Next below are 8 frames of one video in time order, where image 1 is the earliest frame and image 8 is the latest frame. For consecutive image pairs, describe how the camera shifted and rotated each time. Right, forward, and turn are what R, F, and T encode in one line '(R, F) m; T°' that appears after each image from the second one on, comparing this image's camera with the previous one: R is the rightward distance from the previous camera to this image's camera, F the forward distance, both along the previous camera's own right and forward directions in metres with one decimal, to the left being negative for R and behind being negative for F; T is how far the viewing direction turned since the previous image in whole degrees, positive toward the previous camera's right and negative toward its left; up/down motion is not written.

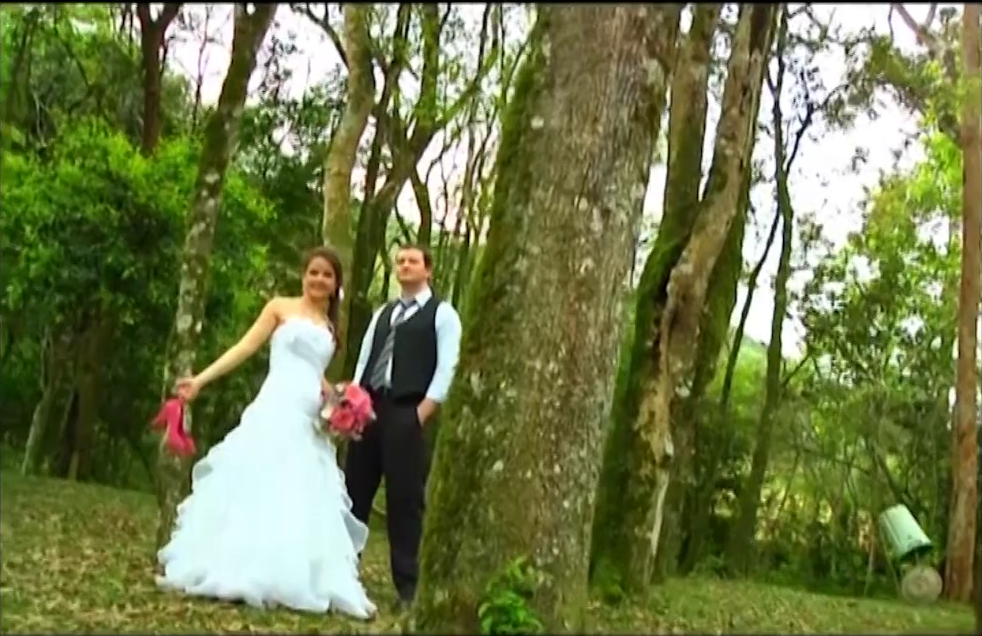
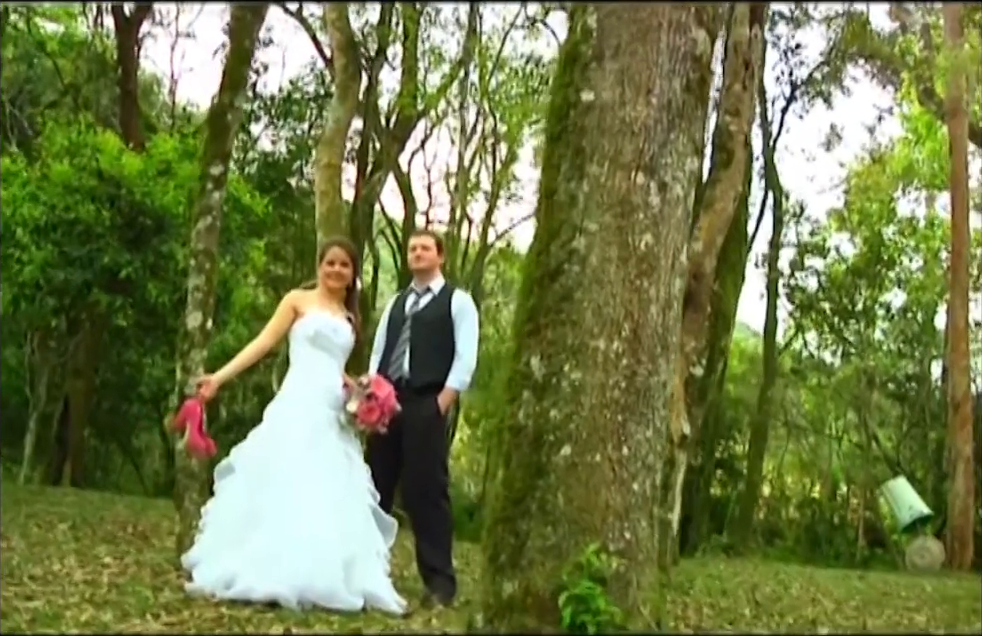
(-0.5, +0.2) m; +2°
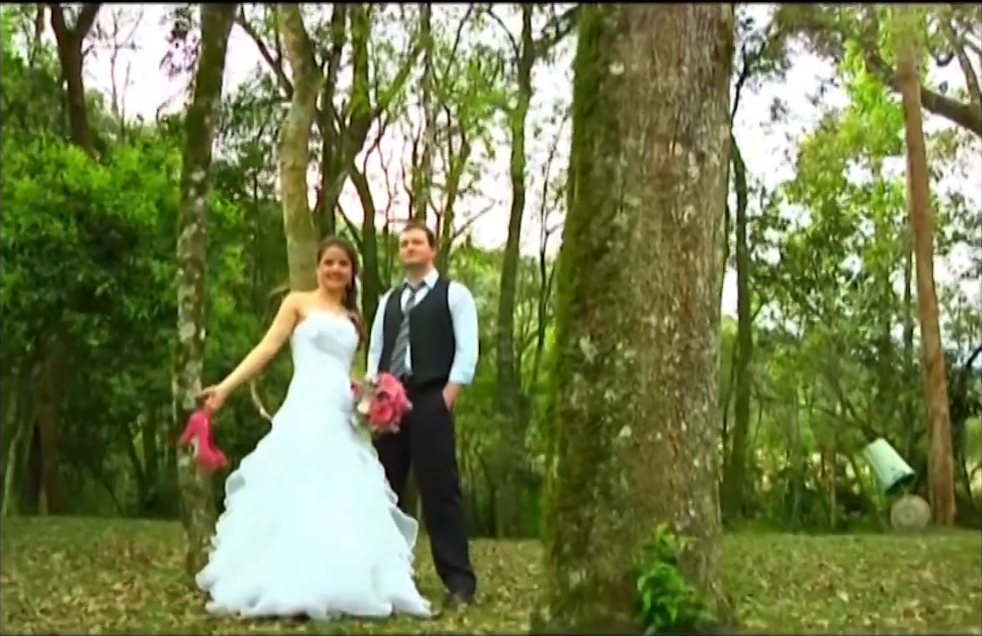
(-0.6, +0.2) m; +3°
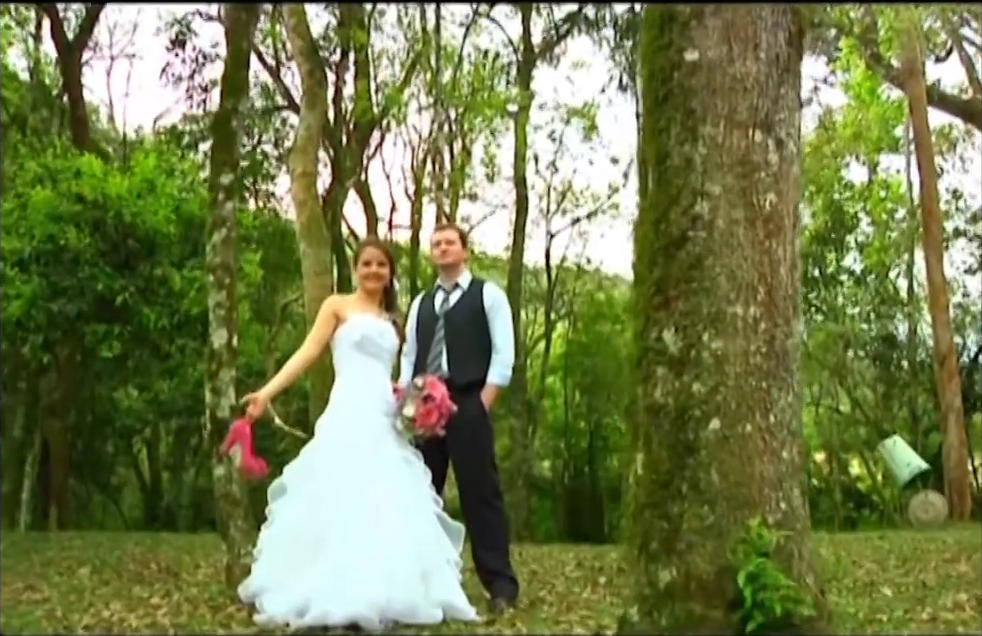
(-0.5, +0.1) m; +1°
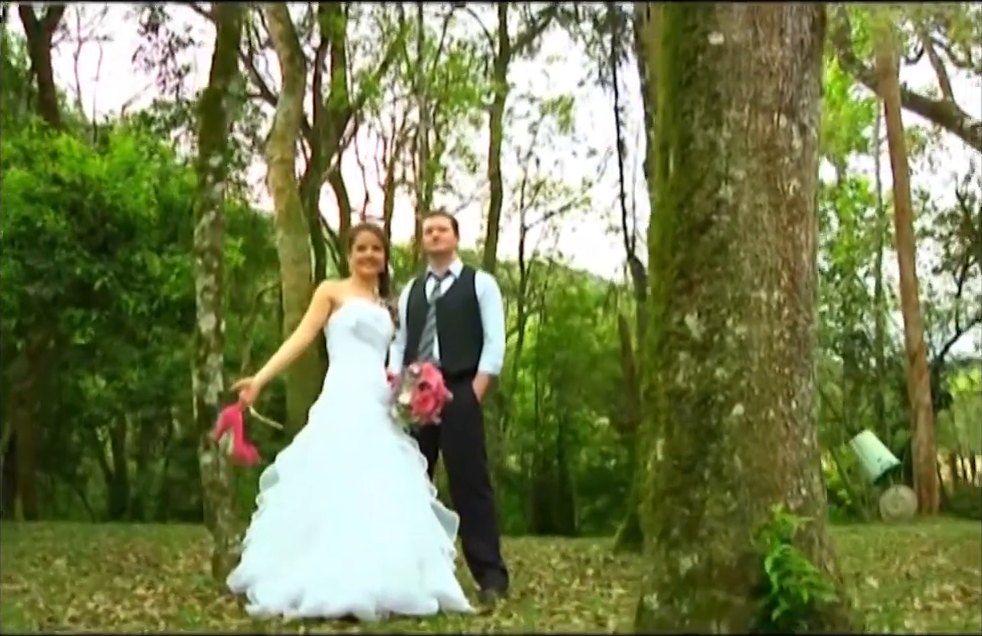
(-0.3, +0.1) m; +2°
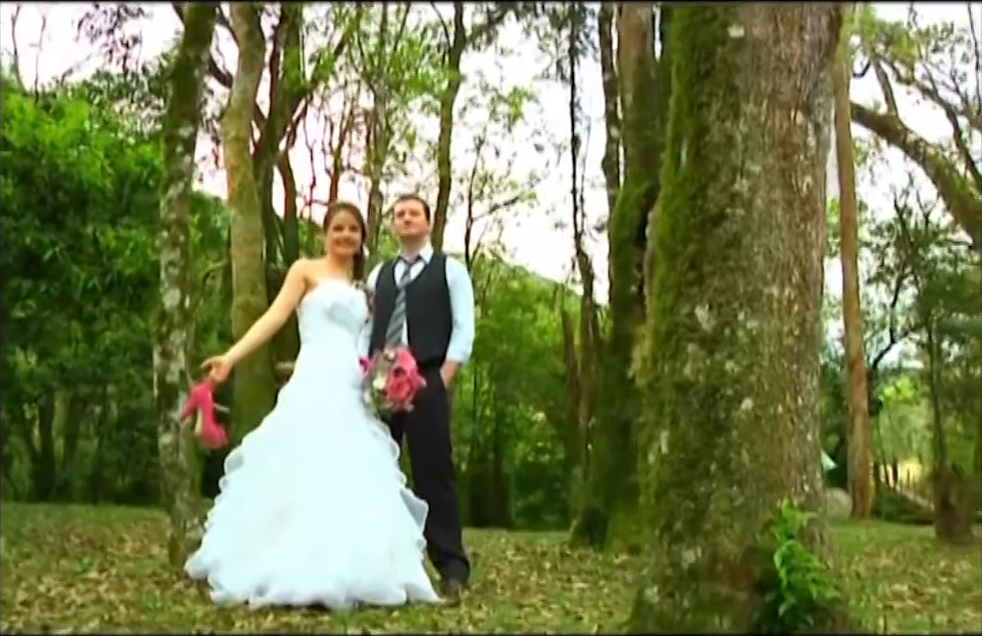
(-0.5, +0.1) m; +4°
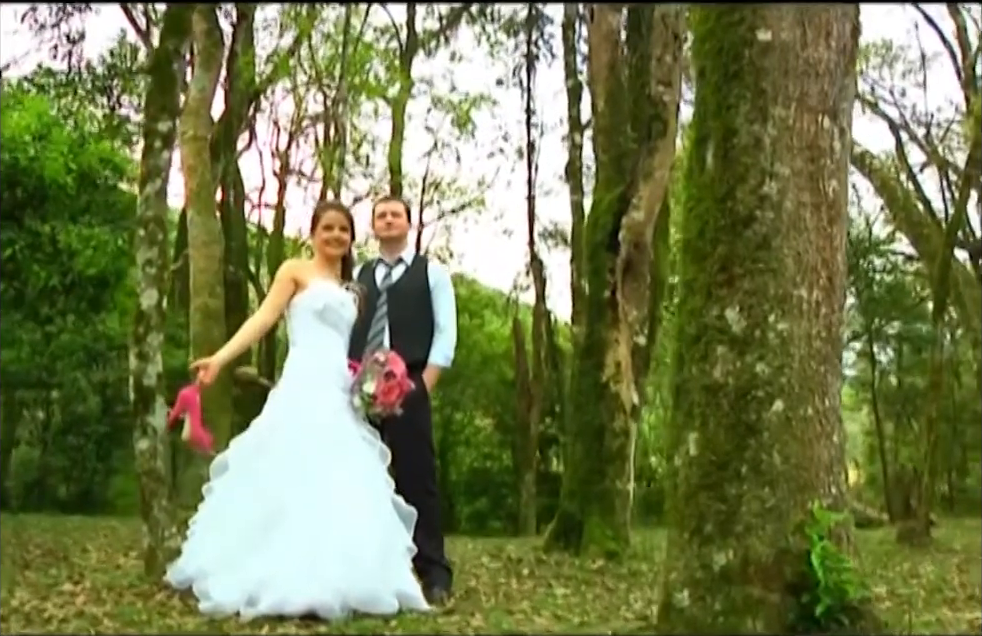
(-0.6, +0.1) m; +4°
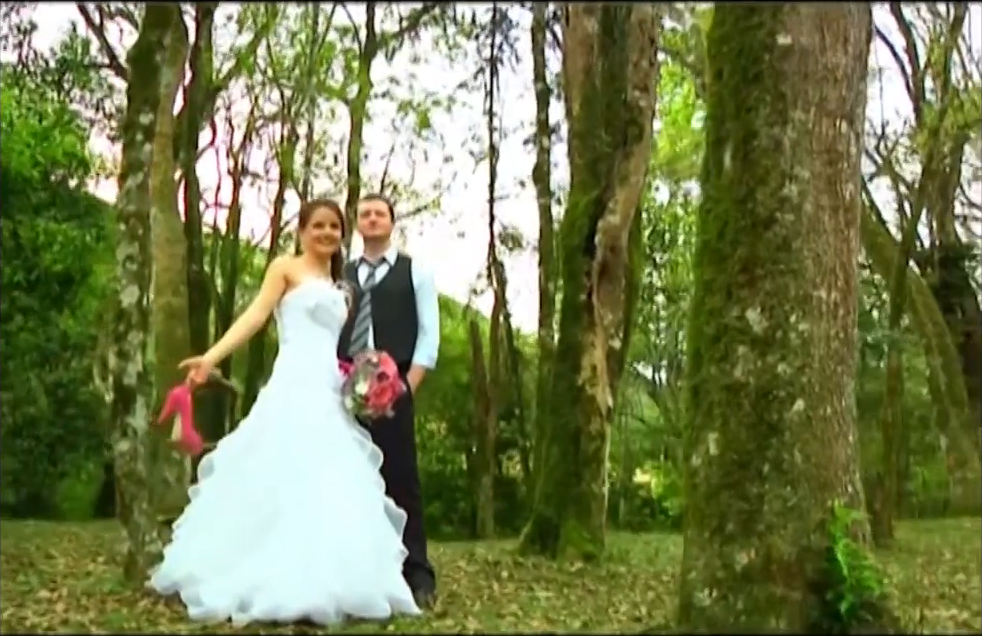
(-0.5, +0.1) m; +4°
